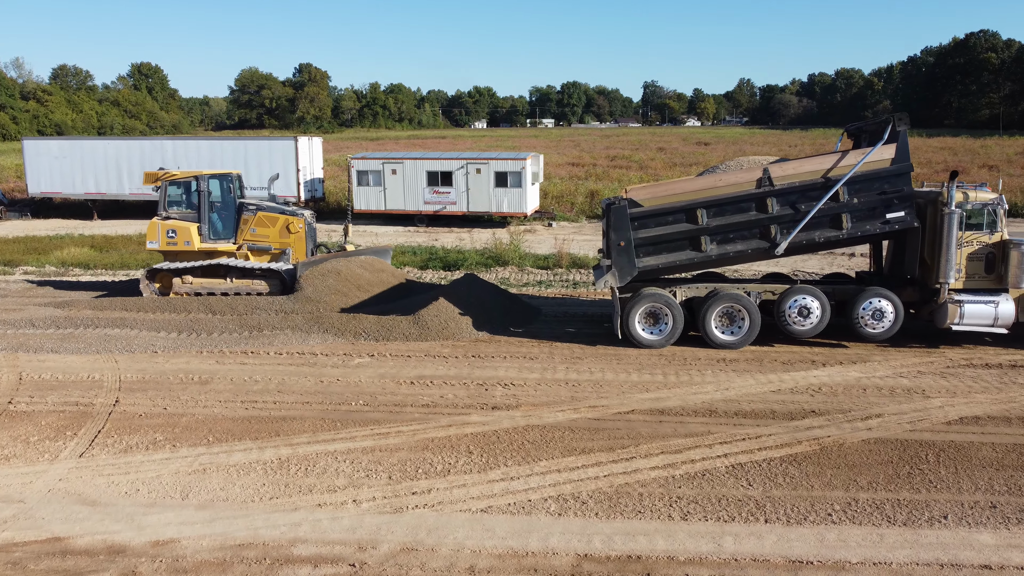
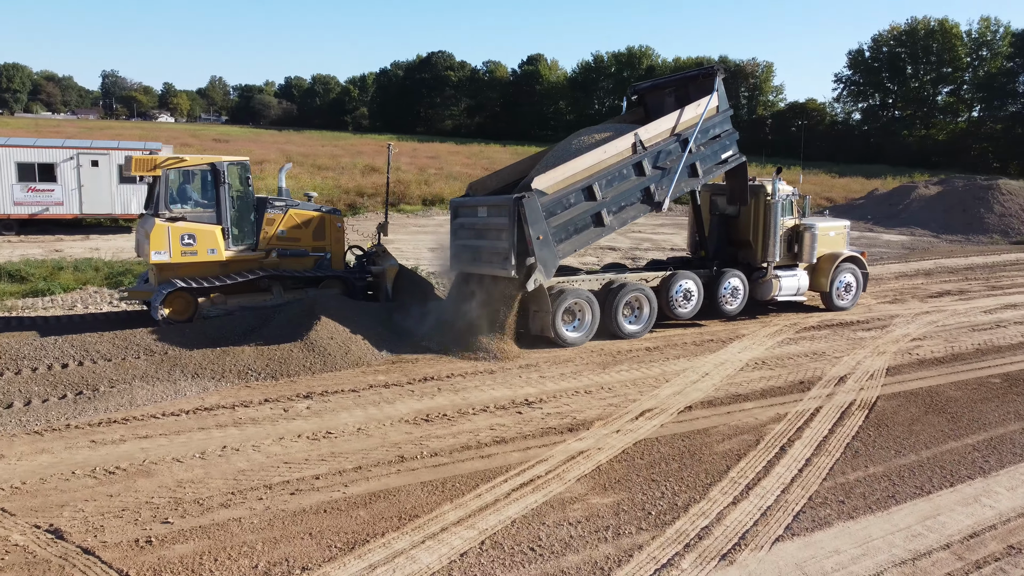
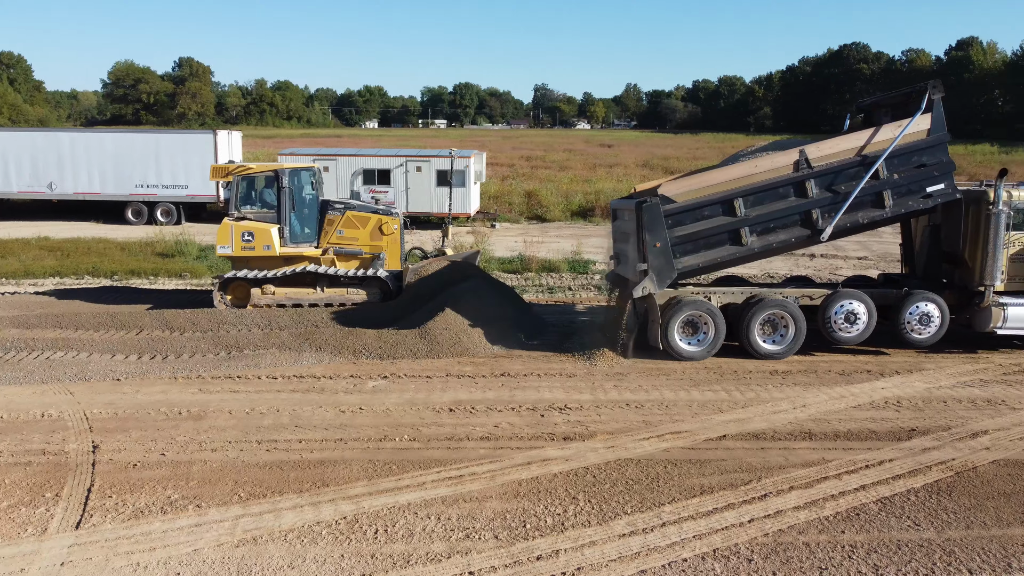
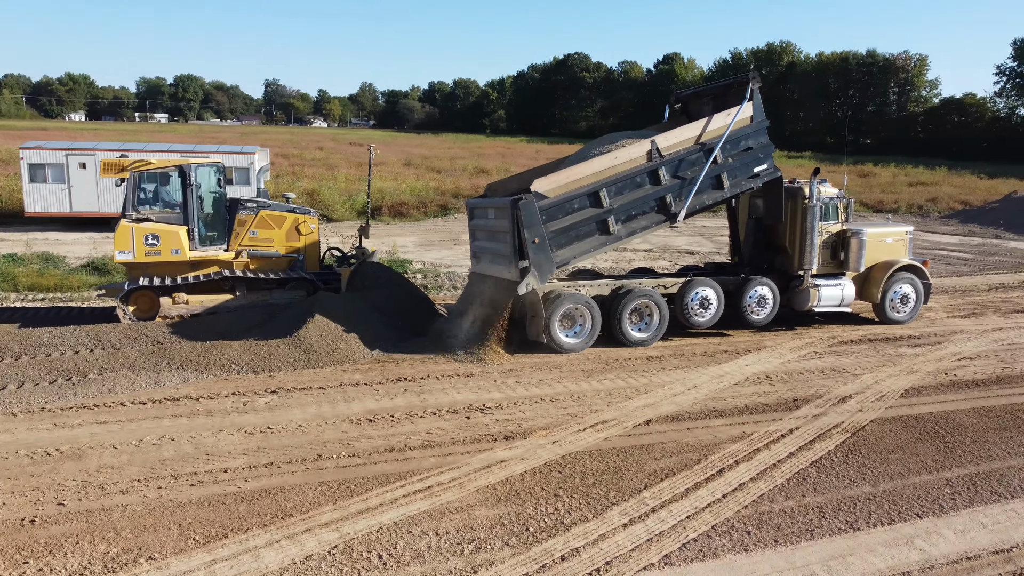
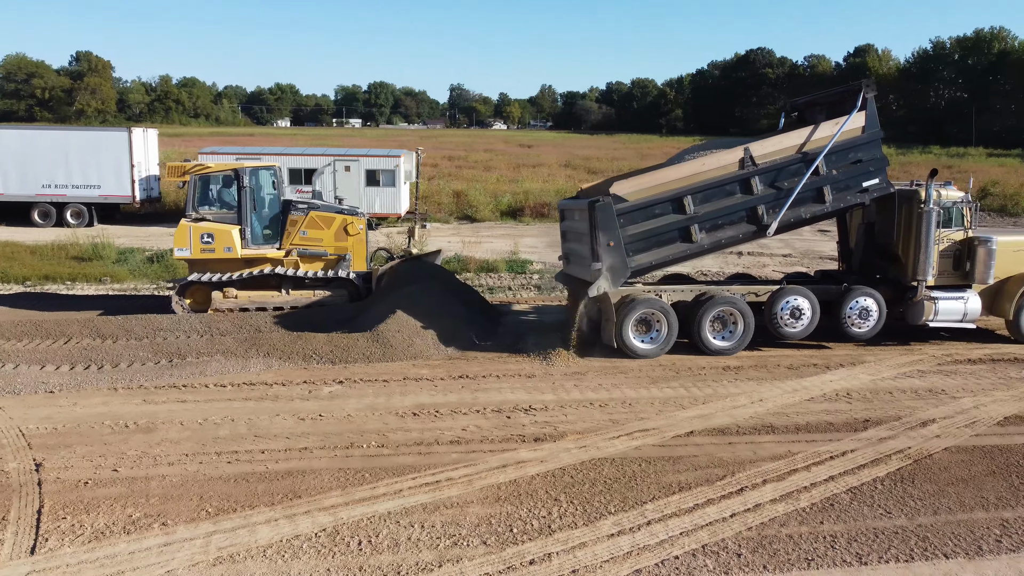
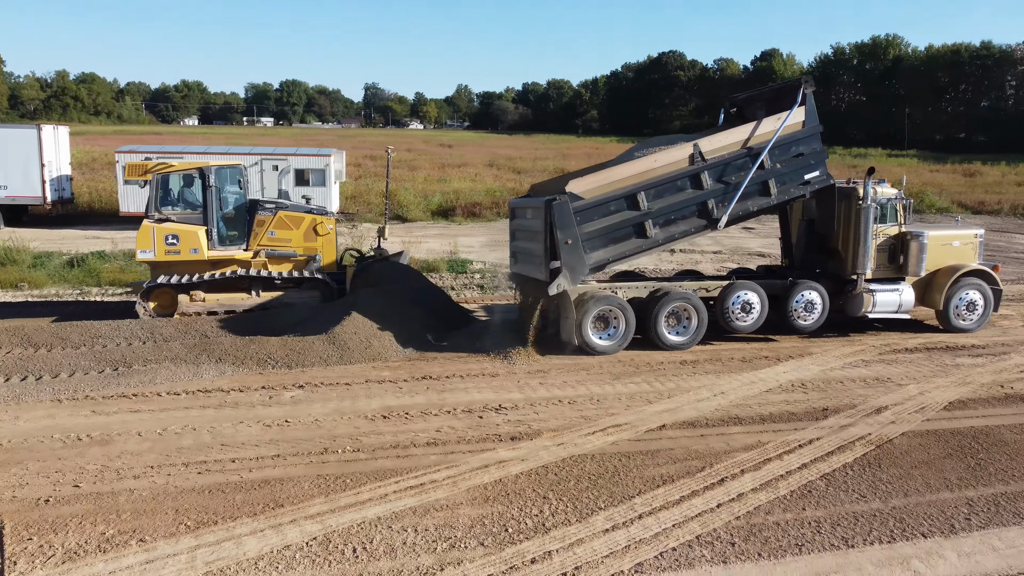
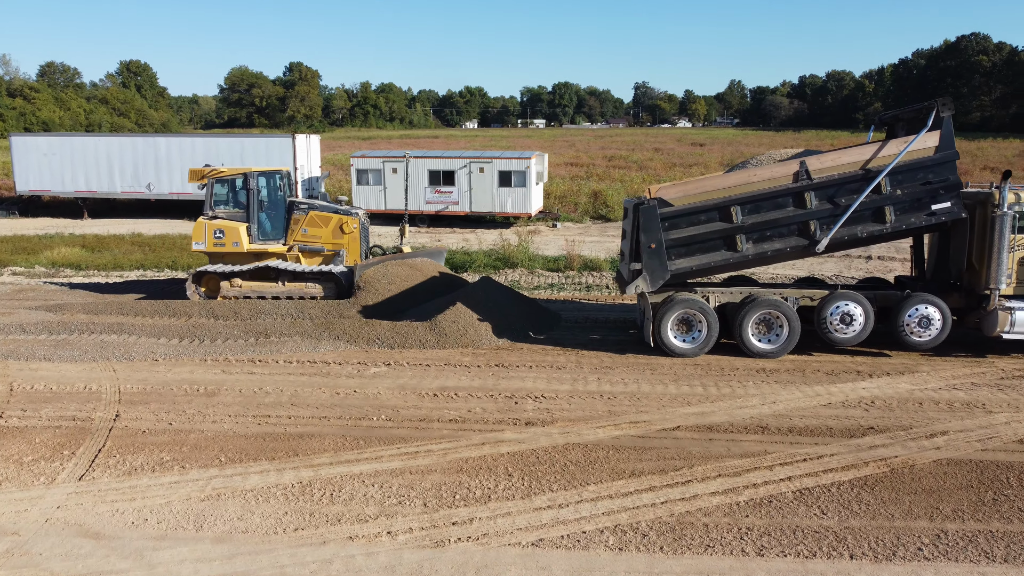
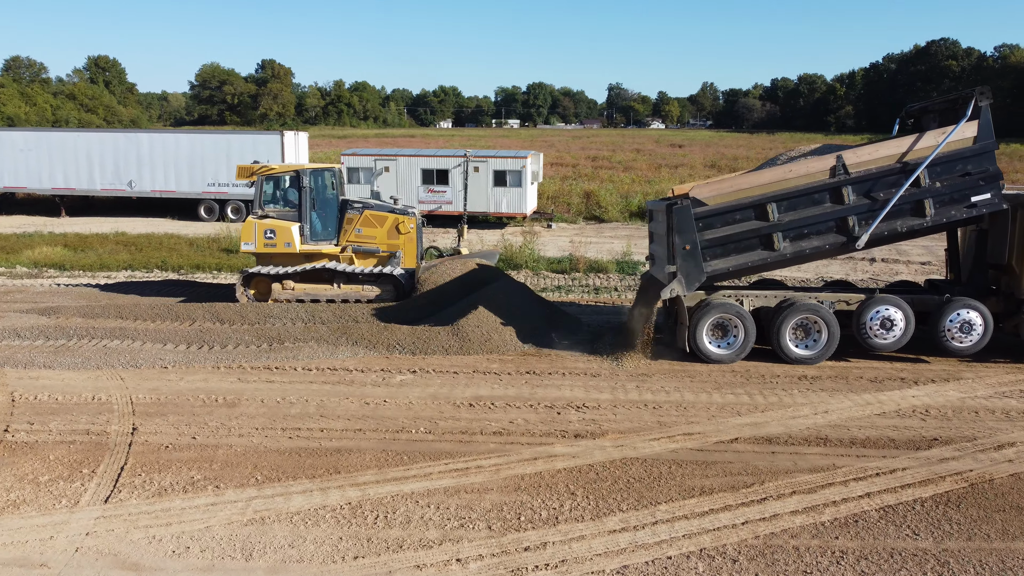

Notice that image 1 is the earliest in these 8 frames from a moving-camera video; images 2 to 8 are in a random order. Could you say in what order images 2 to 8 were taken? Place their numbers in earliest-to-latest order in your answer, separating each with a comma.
7, 8, 3, 5, 6, 4, 2
